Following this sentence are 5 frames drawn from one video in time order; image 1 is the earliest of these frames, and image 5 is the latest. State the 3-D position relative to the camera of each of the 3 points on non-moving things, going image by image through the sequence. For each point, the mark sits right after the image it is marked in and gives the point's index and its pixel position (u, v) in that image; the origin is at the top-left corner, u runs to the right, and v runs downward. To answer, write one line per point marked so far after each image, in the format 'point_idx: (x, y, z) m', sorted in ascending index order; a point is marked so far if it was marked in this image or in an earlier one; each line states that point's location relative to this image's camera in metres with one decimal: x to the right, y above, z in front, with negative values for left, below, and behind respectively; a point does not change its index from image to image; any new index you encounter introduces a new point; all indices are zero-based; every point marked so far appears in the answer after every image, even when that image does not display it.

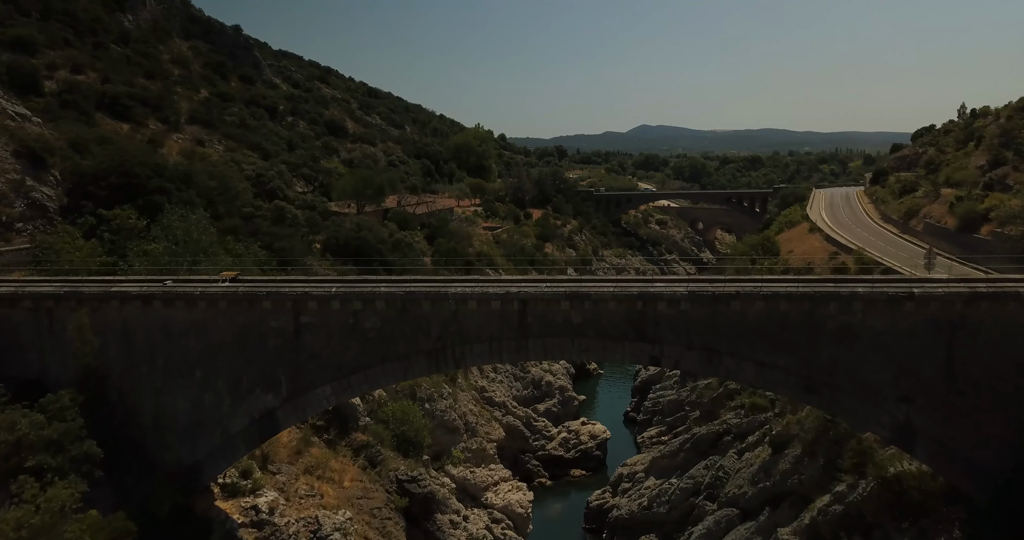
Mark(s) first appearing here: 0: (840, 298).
0: (+5.4, -0.5, +10.2) m
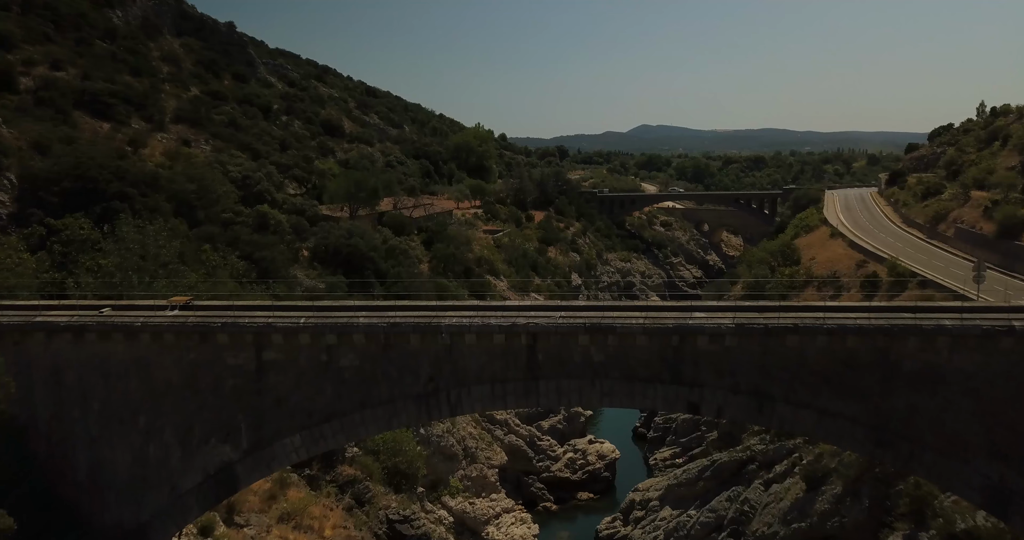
0: (+5.5, -0.9, +8.3) m
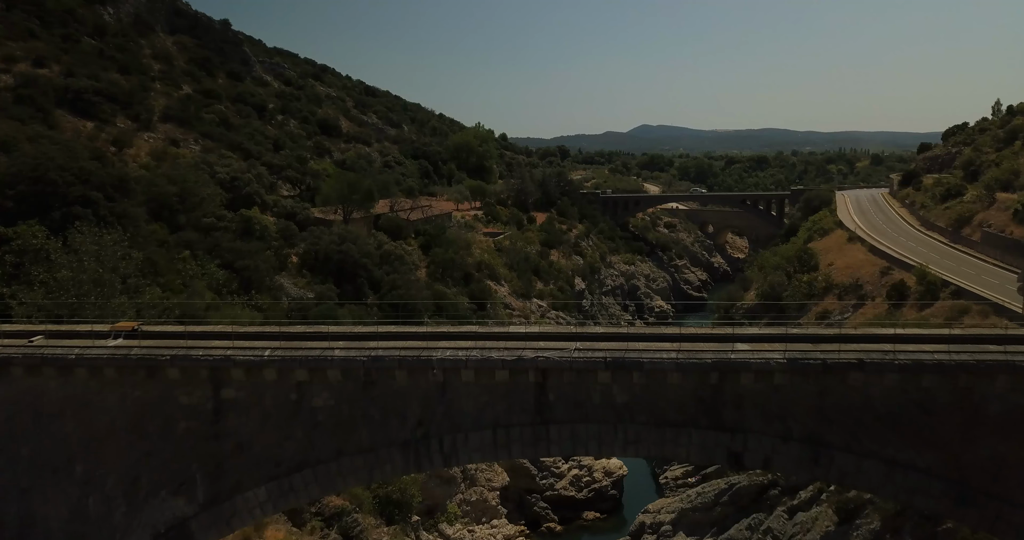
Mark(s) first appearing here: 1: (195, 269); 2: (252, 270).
0: (+5.6, -1.1, +6.9) m
1: (-8.8, 0.0, +17.1) m
2: (-7.7, 0.0, +18.3) m
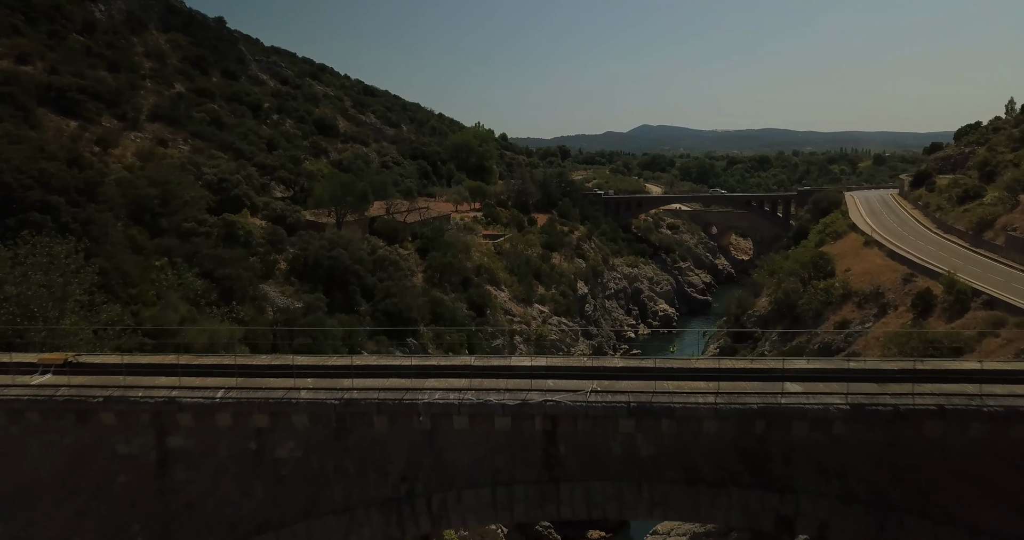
0: (+5.6, -1.4, +5.6) m
1: (-8.8, -0.2, +15.8) m
2: (-7.7, -0.3, +17.0) m
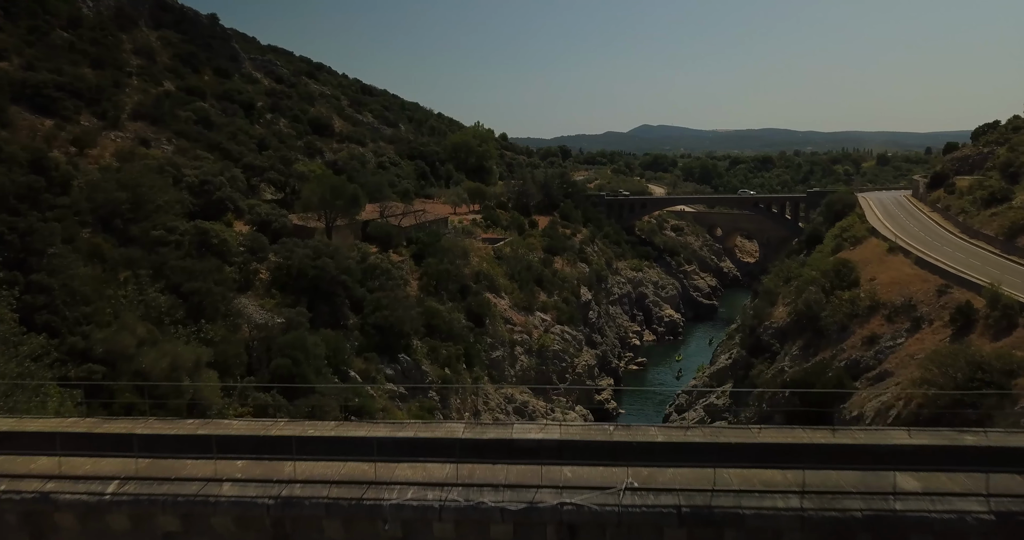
0: (+5.6, -1.7, +3.9) m
1: (-8.8, -0.5, +14.1) m
2: (-7.7, -0.6, +15.4) m
